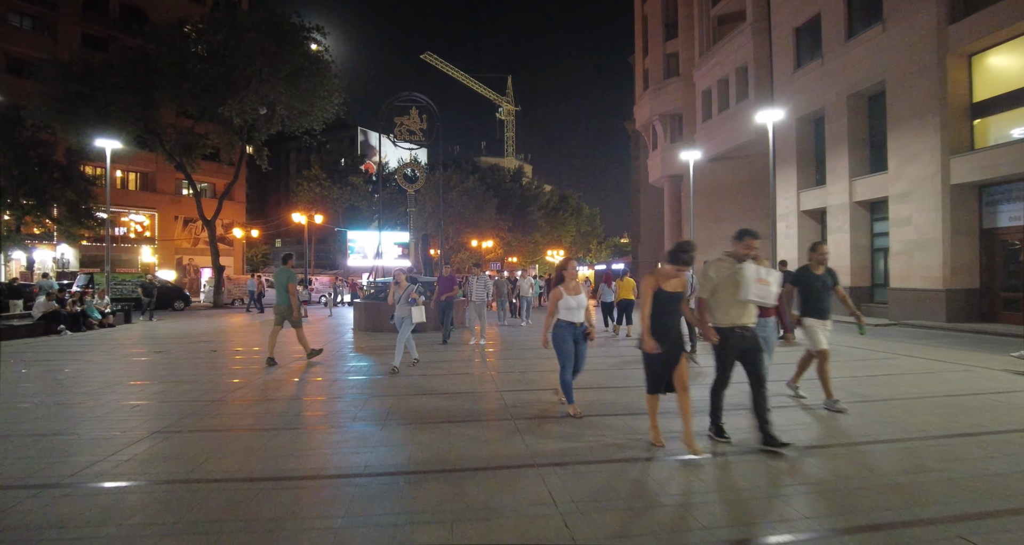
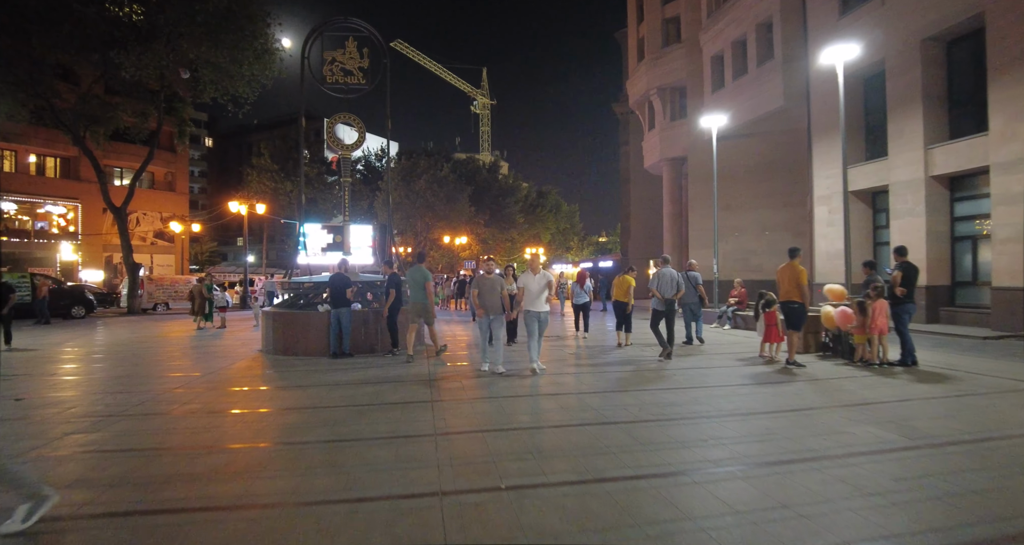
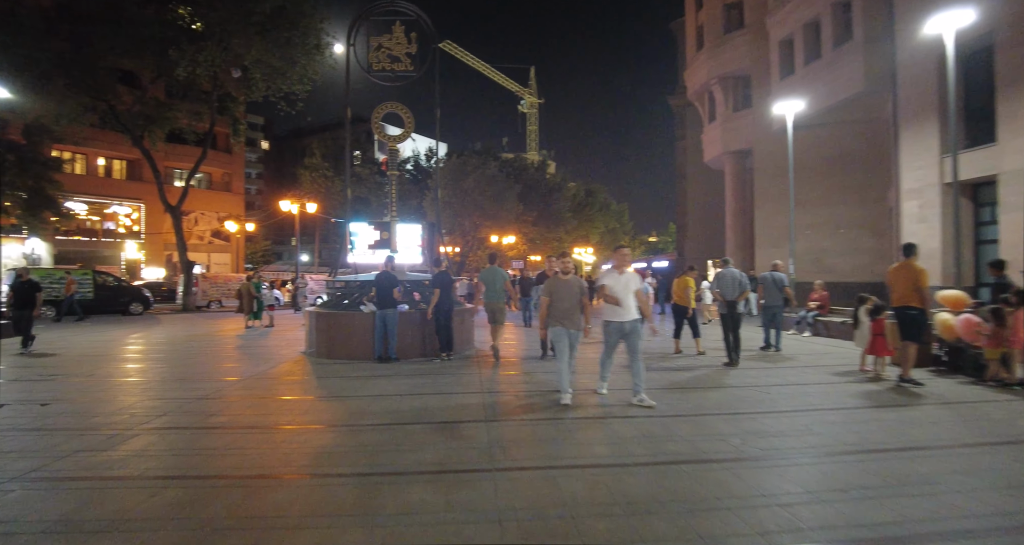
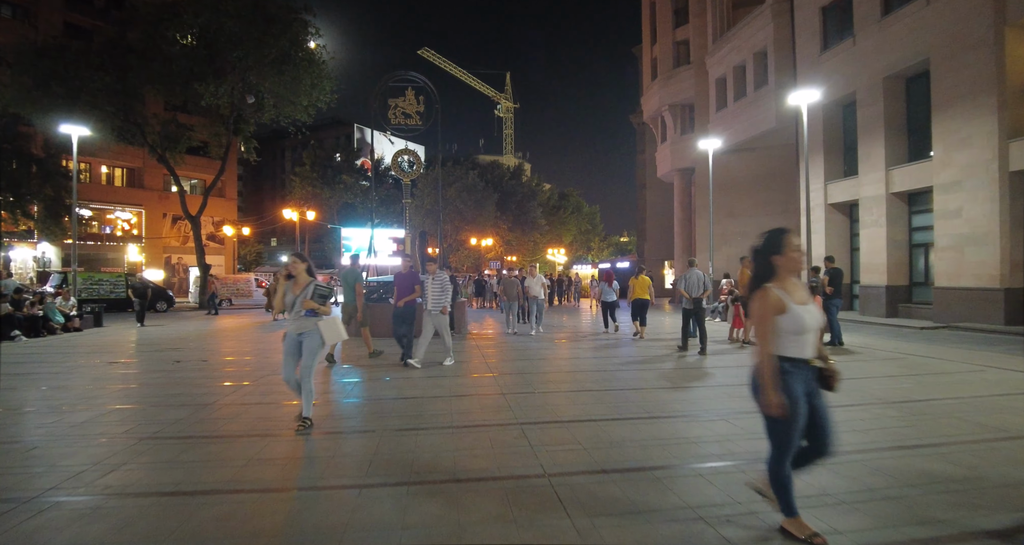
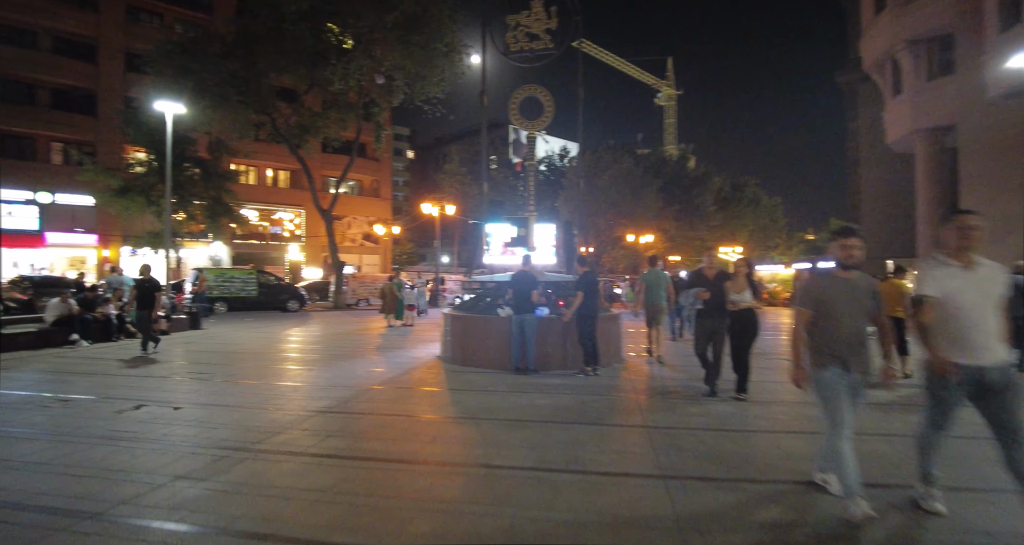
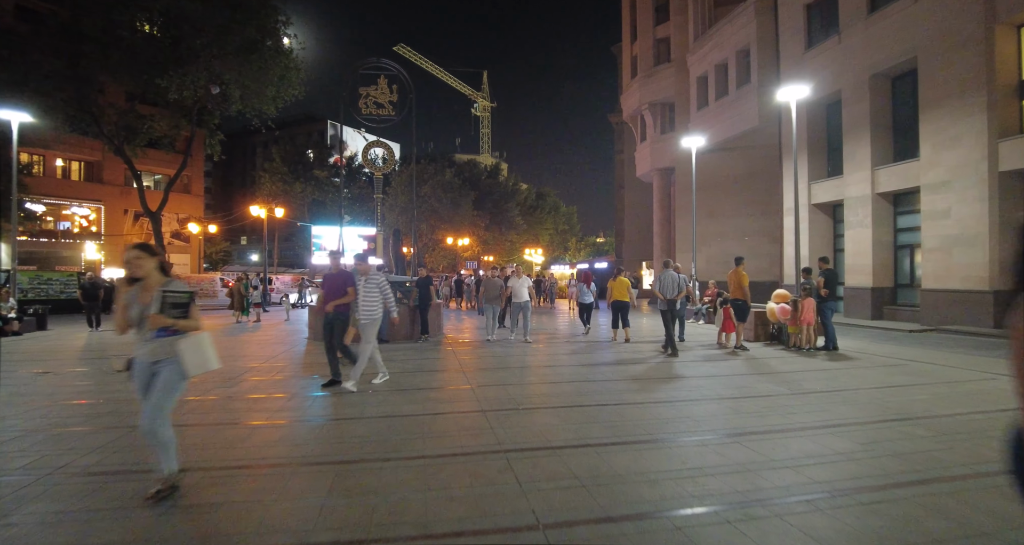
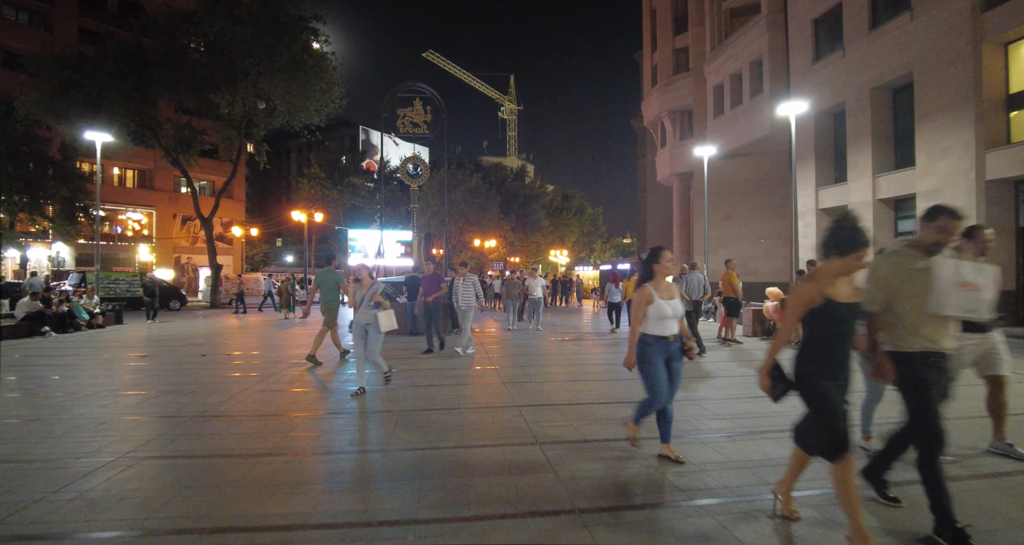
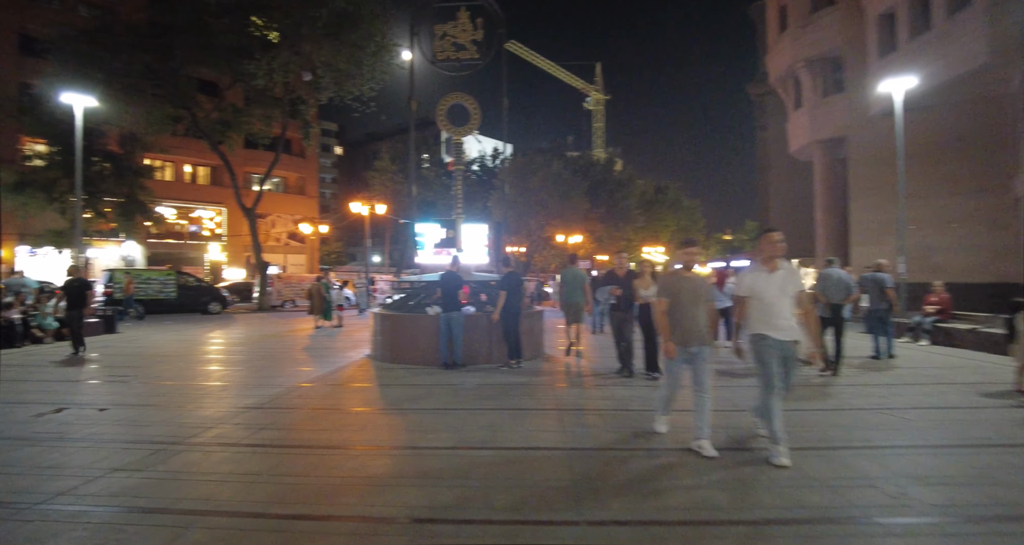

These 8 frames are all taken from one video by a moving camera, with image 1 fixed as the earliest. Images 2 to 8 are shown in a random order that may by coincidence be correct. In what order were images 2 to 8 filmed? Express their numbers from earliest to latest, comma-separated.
7, 4, 6, 2, 3, 8, 5
